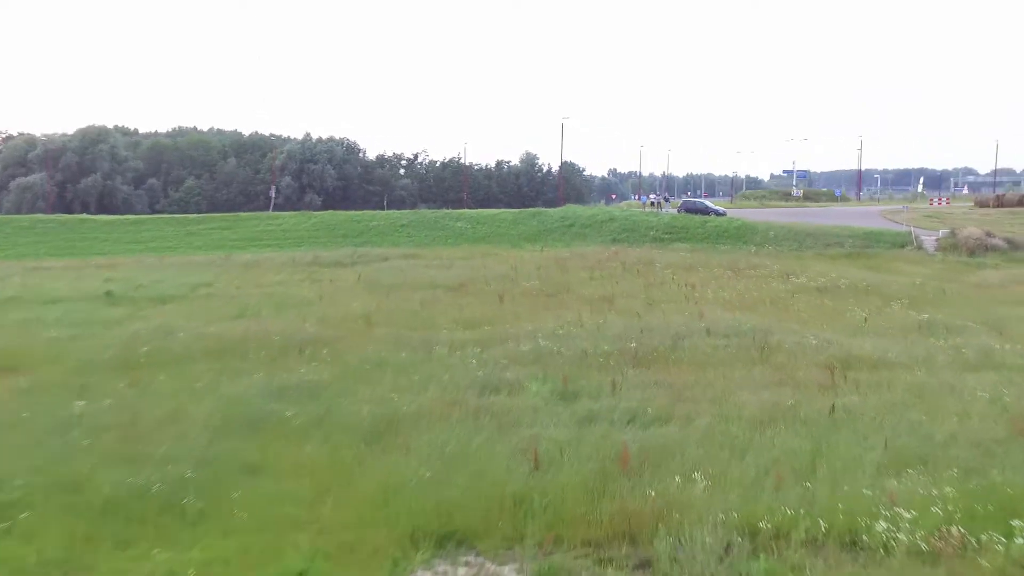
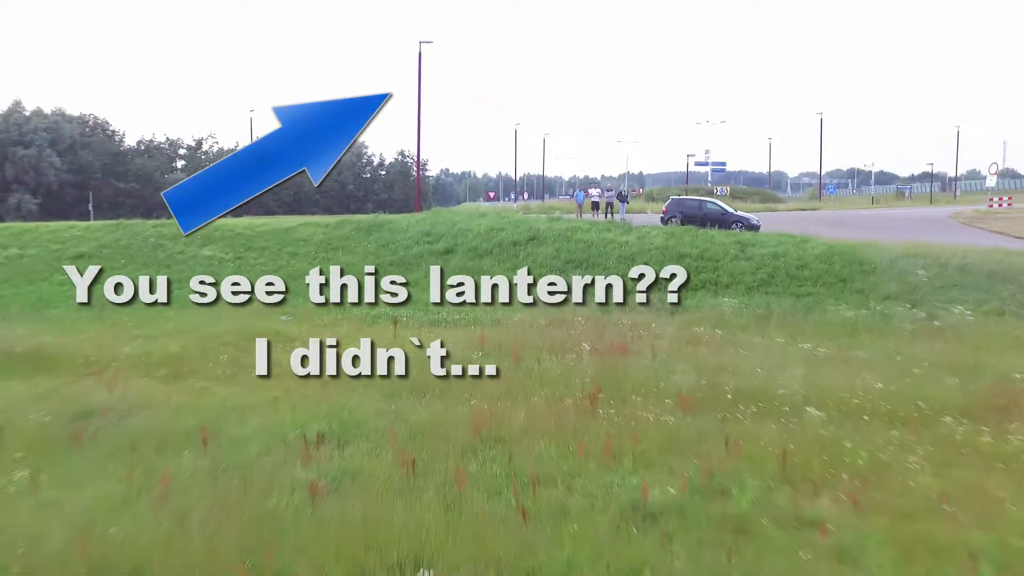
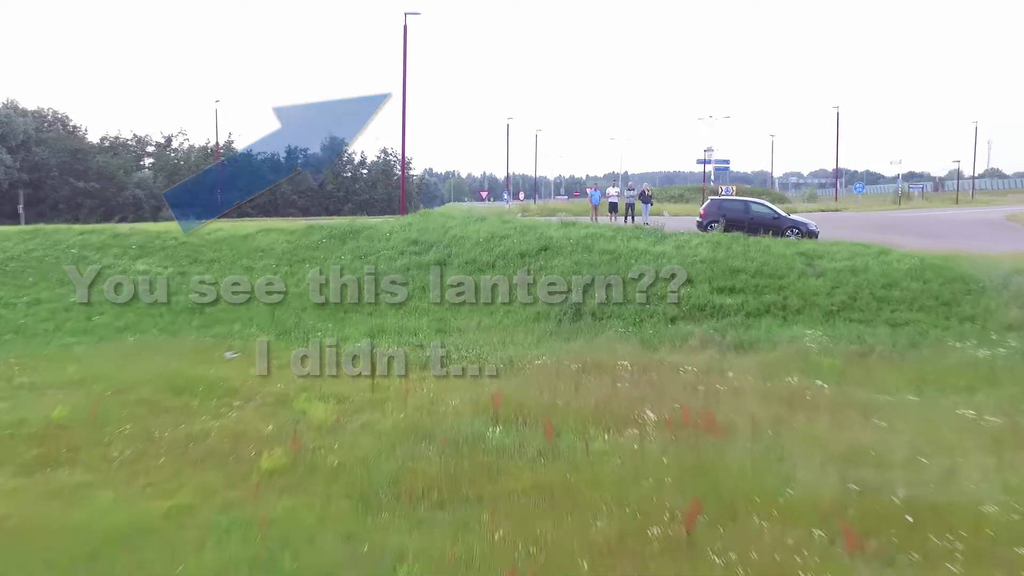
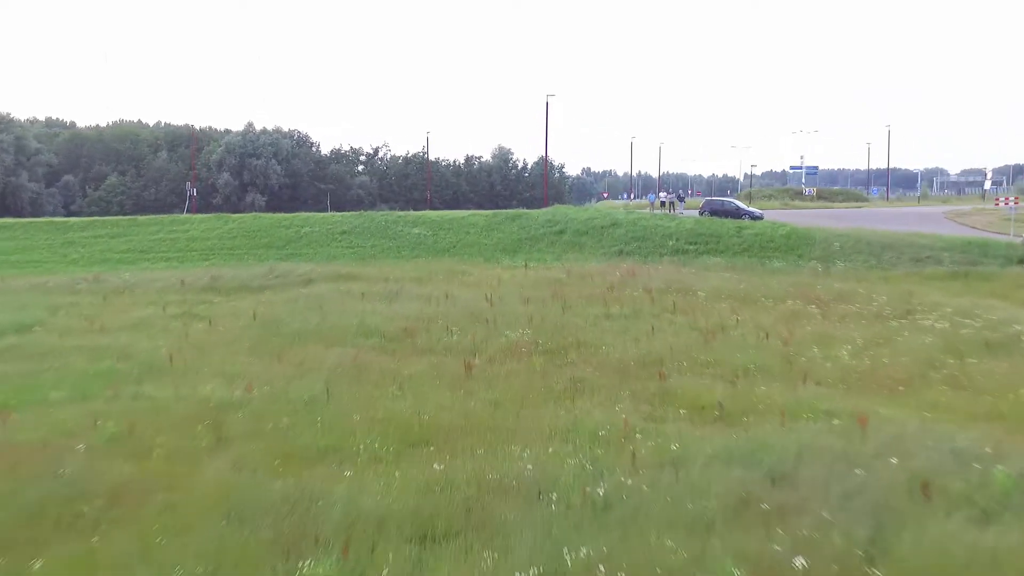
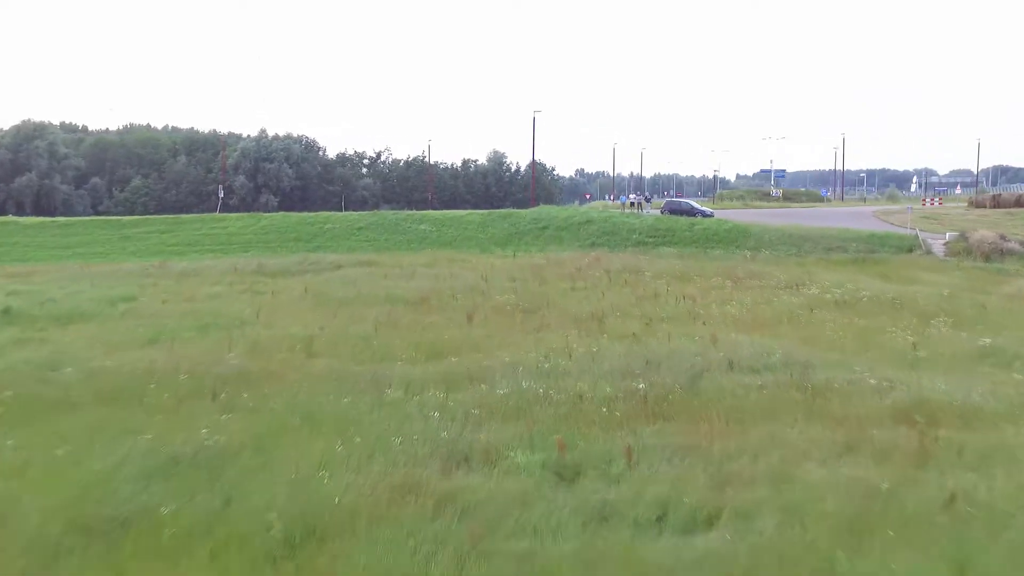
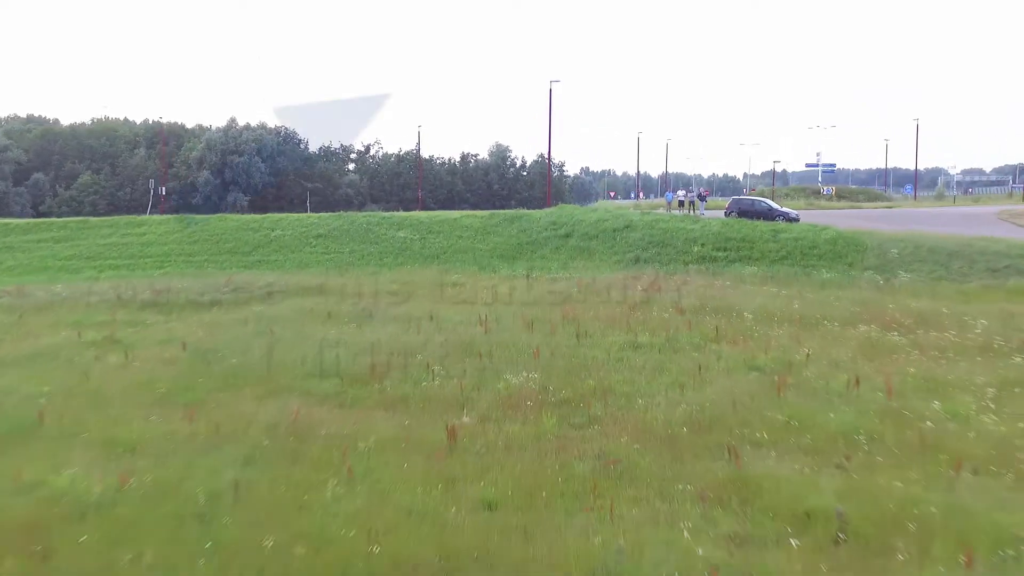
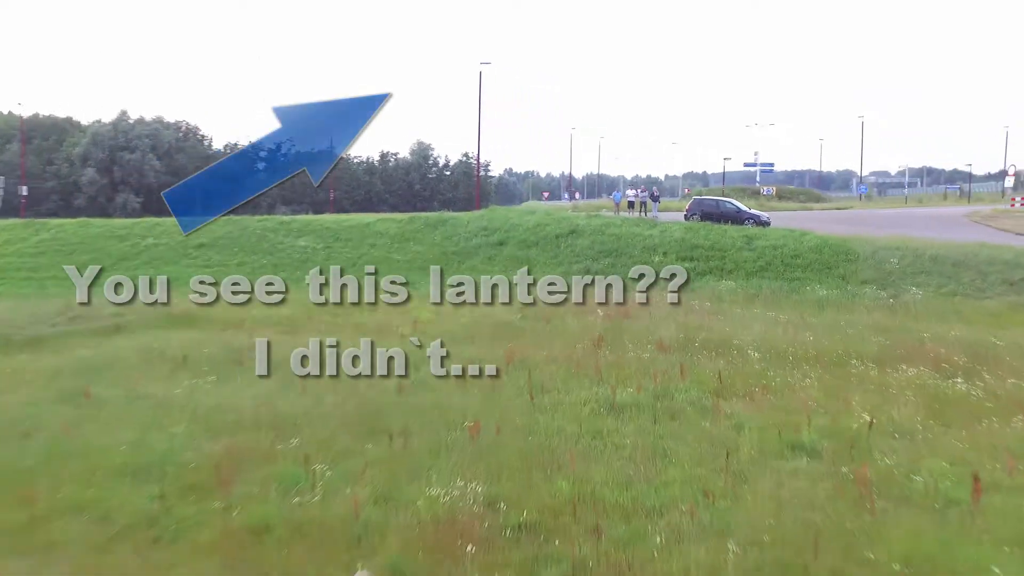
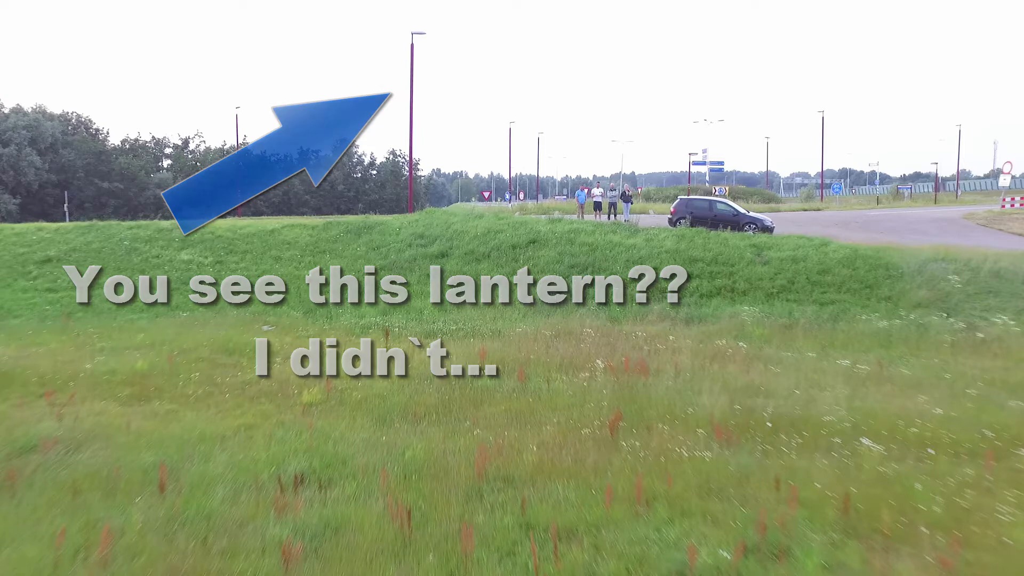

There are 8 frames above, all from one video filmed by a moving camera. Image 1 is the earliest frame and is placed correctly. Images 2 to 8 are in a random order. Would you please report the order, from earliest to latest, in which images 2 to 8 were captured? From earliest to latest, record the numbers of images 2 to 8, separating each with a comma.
5, 4, 6, 7, 2, 8, 3
